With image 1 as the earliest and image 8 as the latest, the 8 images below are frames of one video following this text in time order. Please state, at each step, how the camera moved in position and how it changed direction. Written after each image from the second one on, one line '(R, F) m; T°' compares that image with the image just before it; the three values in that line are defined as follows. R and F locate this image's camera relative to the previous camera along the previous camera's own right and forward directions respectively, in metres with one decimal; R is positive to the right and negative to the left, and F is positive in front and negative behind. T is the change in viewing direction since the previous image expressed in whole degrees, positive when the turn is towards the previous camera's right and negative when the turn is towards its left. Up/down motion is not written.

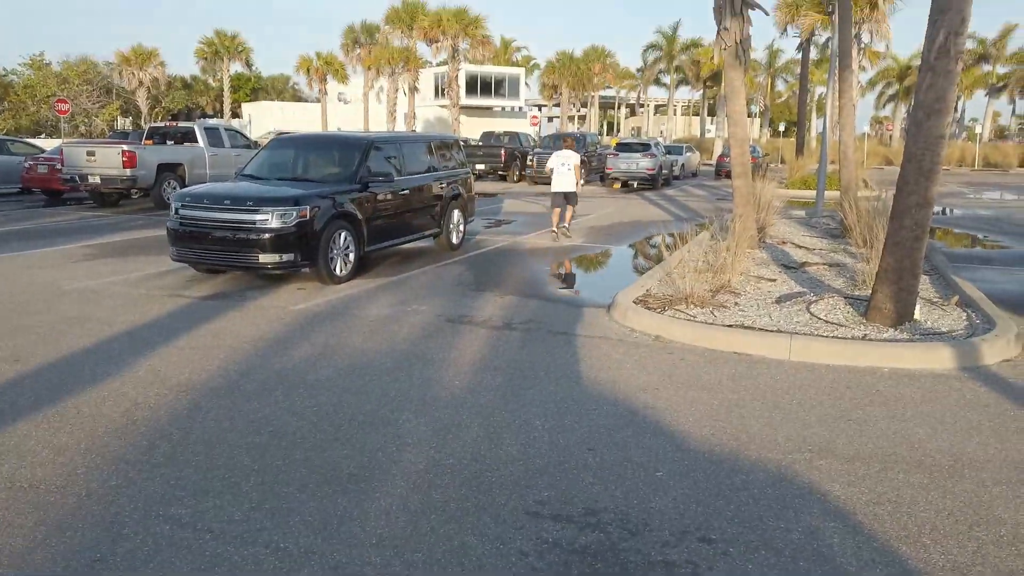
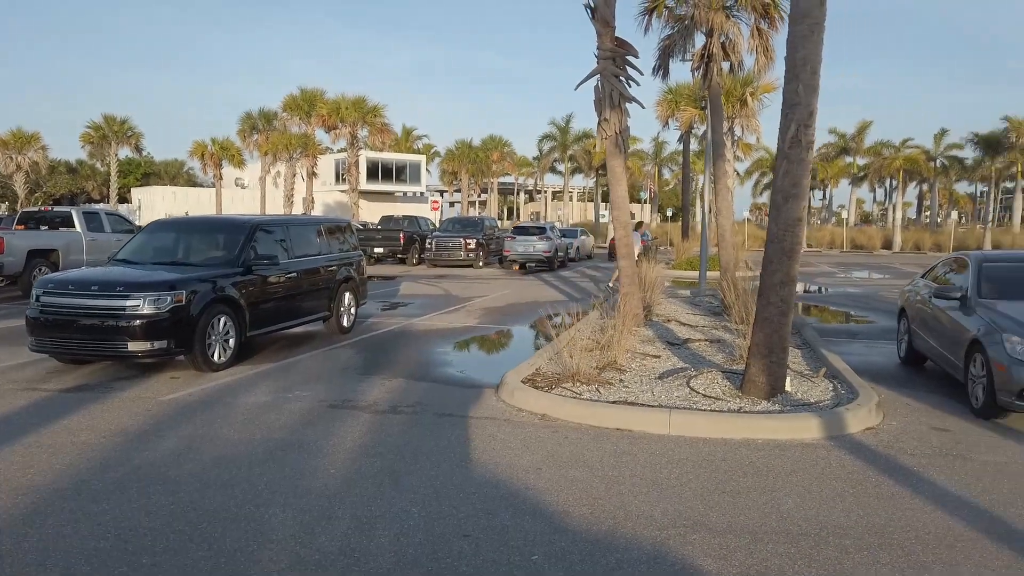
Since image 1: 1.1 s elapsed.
(+0.2, 0.0) m; +7°
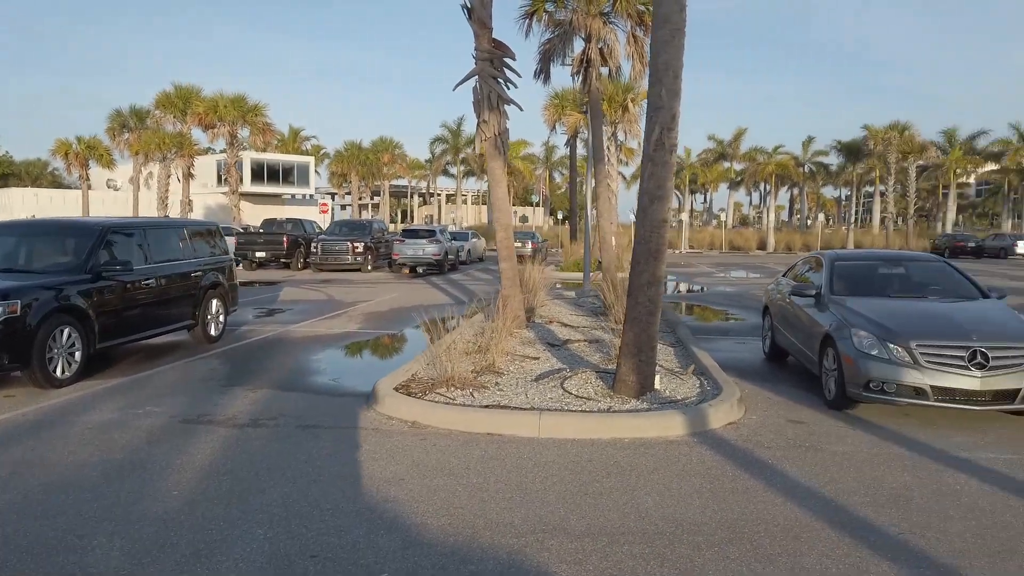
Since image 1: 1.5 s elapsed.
(+0.3, +0.1) m; +8°
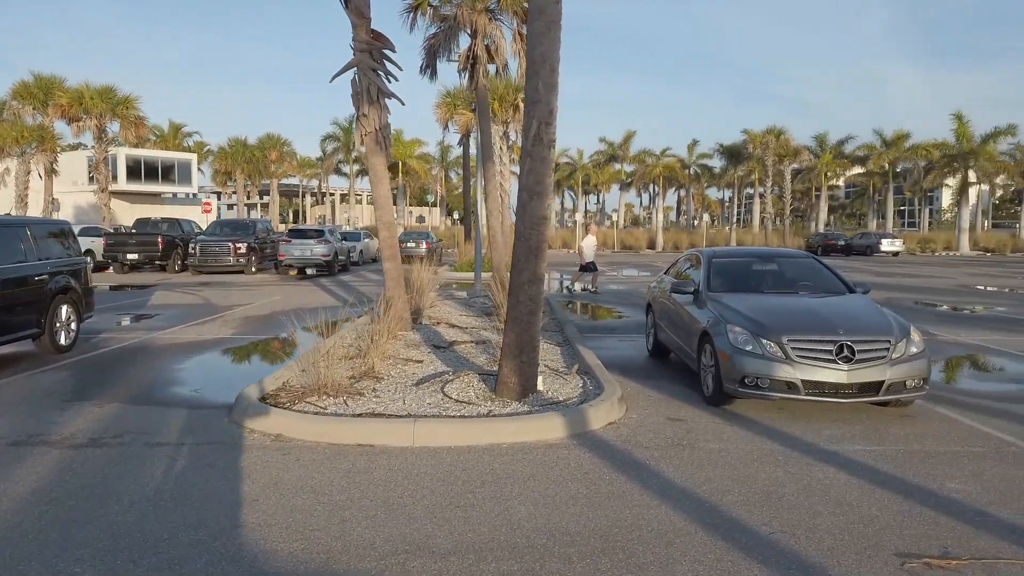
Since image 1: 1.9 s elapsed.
(+0.2, +0.3) m; +8°
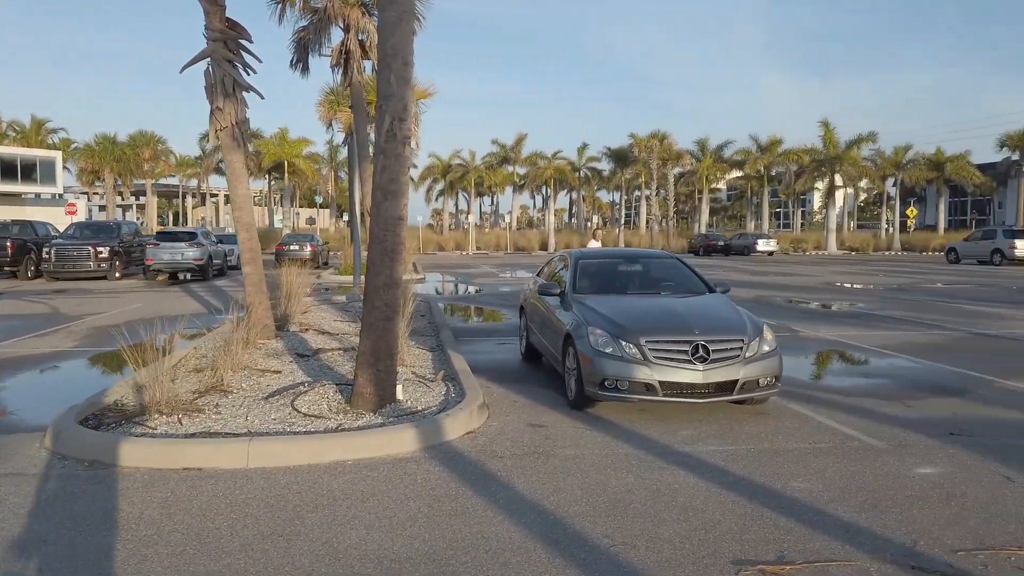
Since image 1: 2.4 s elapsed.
(+0.4, +0.3) m; +8°
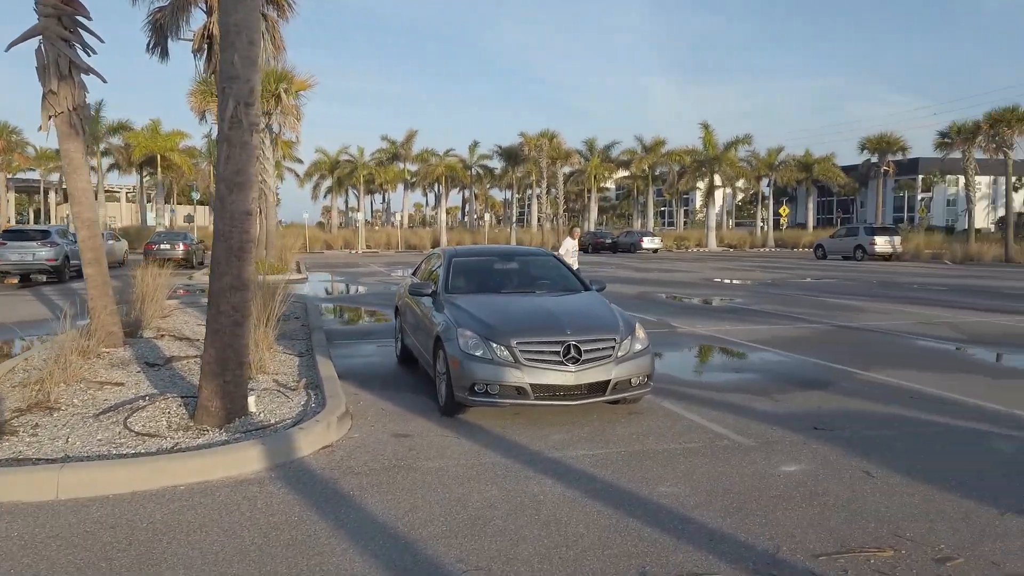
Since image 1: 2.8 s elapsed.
(+0.3, +0.4) m; +8°
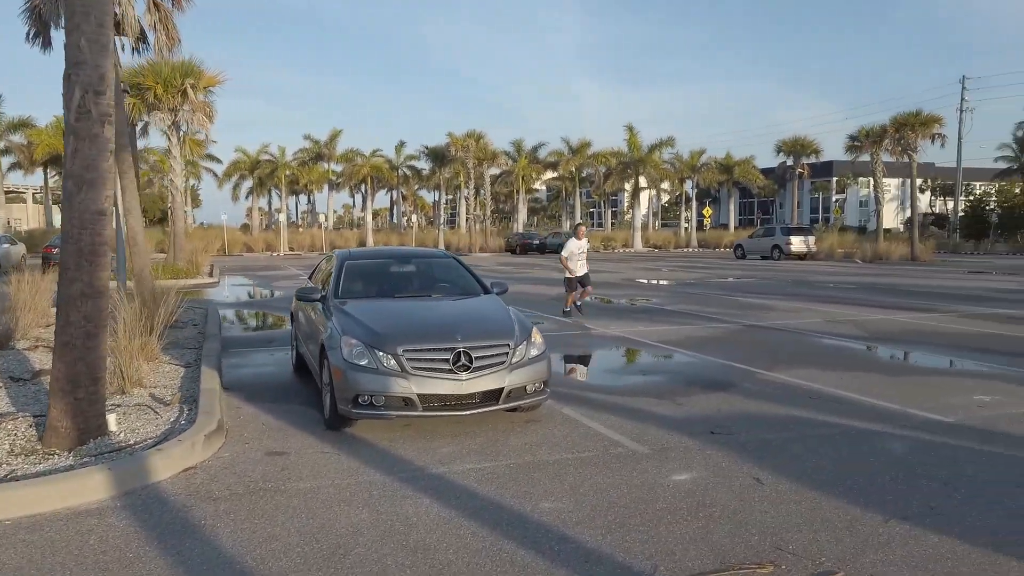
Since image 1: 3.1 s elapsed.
(+0.4, +0.3) m; +5°
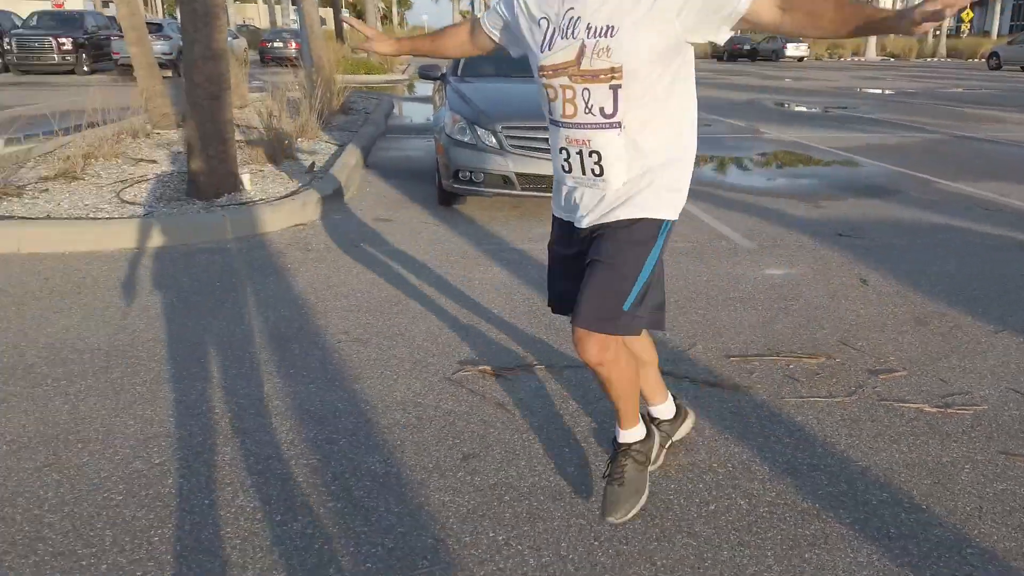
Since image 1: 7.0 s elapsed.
(+0.8, +0.3) m; -15°
